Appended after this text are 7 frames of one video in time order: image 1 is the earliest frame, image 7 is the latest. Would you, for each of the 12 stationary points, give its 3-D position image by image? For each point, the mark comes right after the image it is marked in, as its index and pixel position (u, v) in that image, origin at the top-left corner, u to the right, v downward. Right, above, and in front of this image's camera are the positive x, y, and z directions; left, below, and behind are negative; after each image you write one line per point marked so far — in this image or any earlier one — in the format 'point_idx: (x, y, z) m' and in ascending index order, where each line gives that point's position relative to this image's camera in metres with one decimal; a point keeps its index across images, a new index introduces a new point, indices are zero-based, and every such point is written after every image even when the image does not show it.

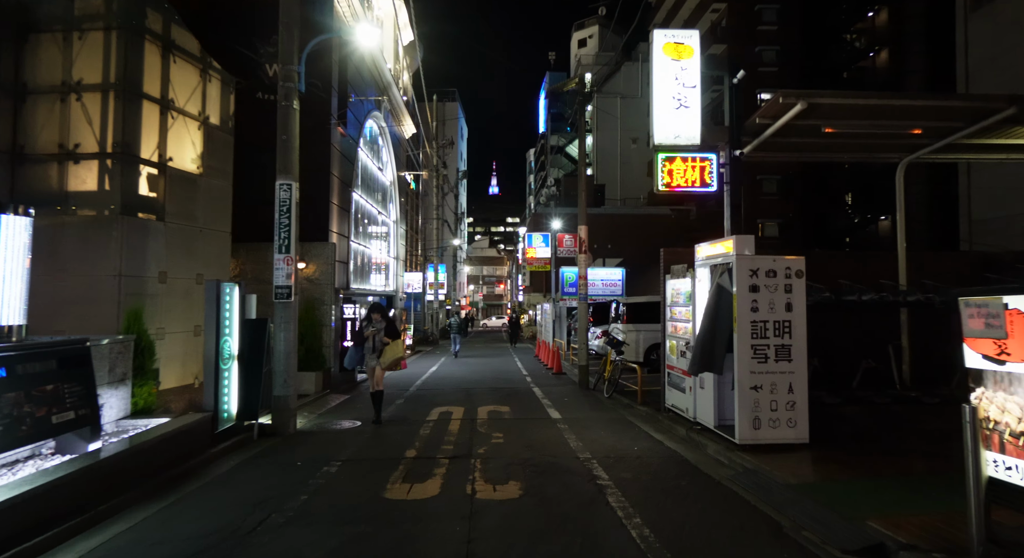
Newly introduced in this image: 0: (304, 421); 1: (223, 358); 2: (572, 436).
0: (-3.6, -2.5, +11.0) m
1: (-4.1, -1.1, +9.0) m
2: (+0.9, -2.4, +9.6) m
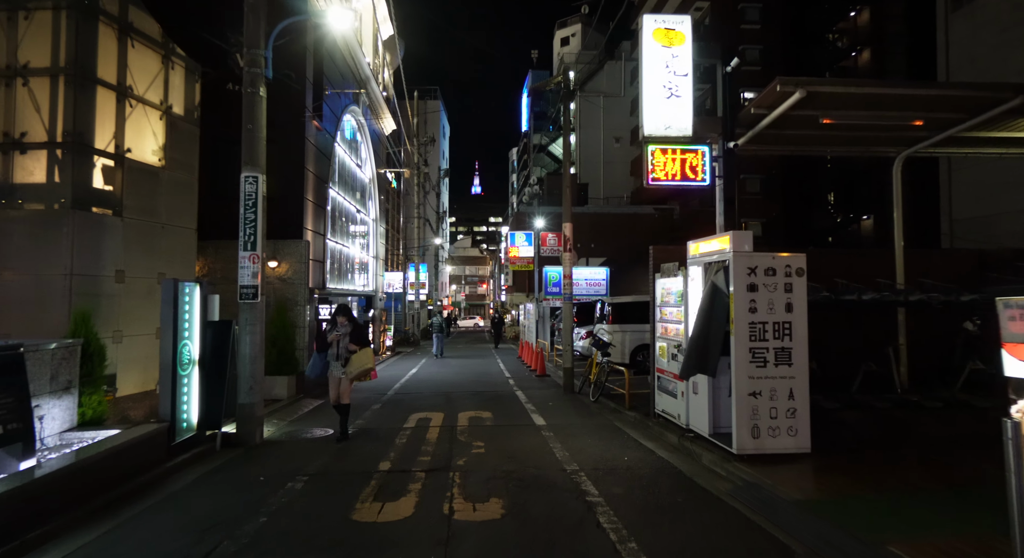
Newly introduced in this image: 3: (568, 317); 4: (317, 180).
0: (-3.9, -2.5, +10.3) m
1: (-4.4, -1.1, +8.3) m
2: (+0.6, -2.4, +9.0) m
3: (+1.3, -1.0, +15.4) m
4: (-5.6, +2.9, +18.1) m
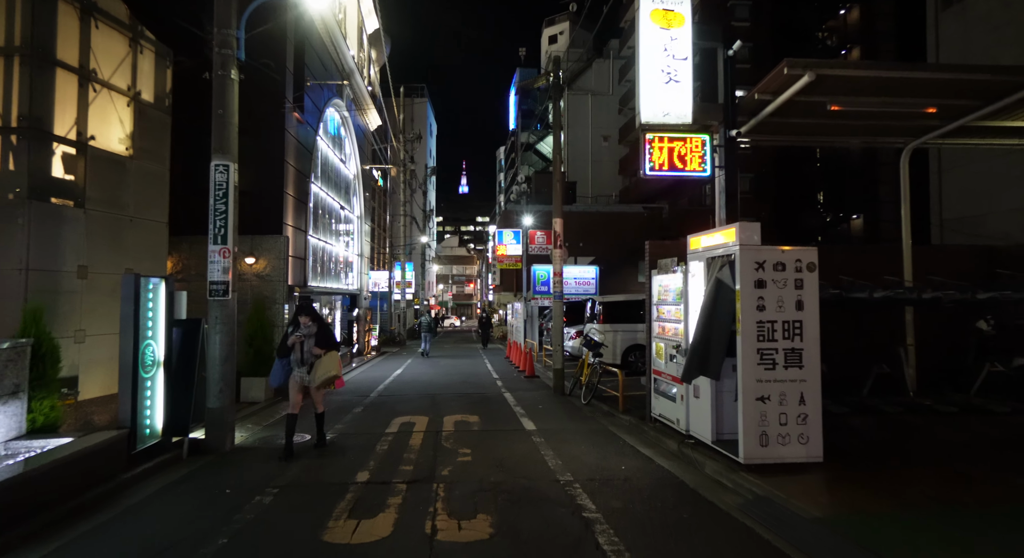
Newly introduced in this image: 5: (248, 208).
0: (-4.1, -2.4, +9.7) m
1: (-4.5, -1.1, +7.7) m
2: (+0.5, -2.3, +8.5) m
3: (+1.1, -0.9, +14.8) m
4: (-5.9, +2.9, +17.4) m
5: (-6.5, +1.7, +15.5) m
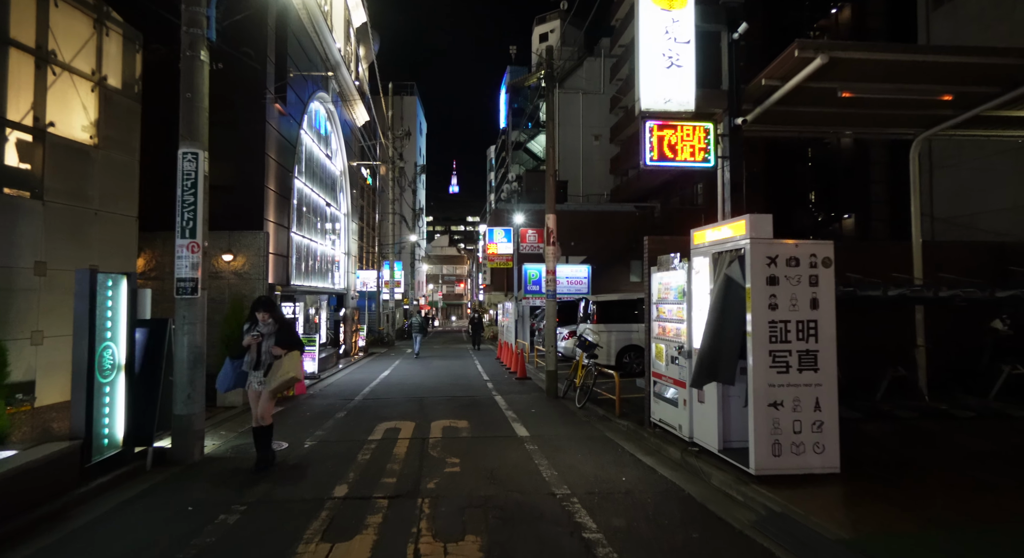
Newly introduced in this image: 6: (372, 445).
0: (-4.2, -2.4, +9.0) m
1: (-4.6, -1.0, +7.0) m
2: (+0.4, -2.3, +7.9) m
3: (+0.9, -0.9, +14.3) m
4: (-6.1, +3.0, +16.8) m
5: (-6.7, +1.8, +14.8) m
6: (-2.0, -2.4, +9.0) m
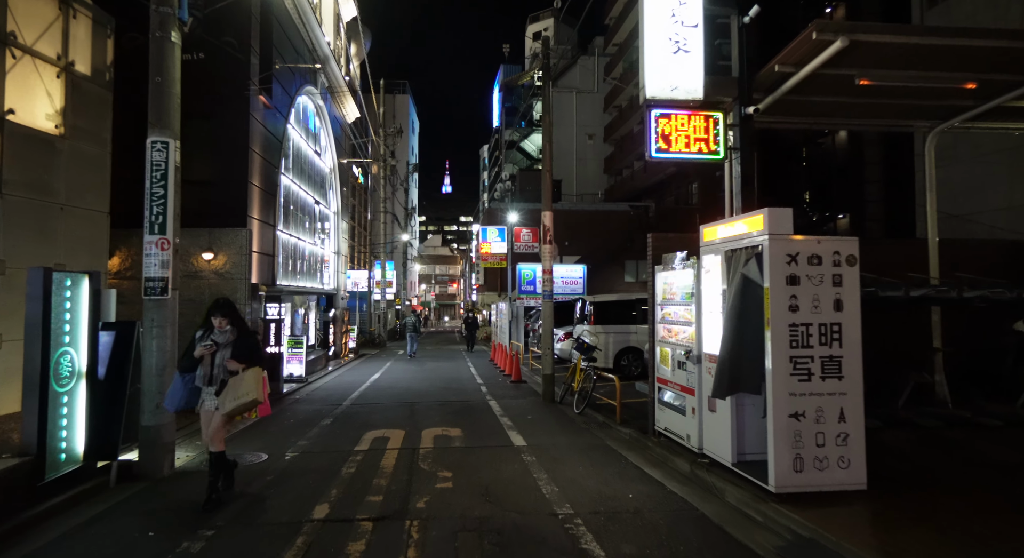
0: (-4.3, -2.3, +8.4) m
1: (-4.6, -1.0, +6.4) m
2: (+0.4, -2.3, +7.3) m
3: (+0.8, -0.9, +13.7) m
4: (-6.3, +3.0, +16.1) m
5: (-6.8, +1.8, +14.2) m
6: (-2.0, -2.3, +8.4) m
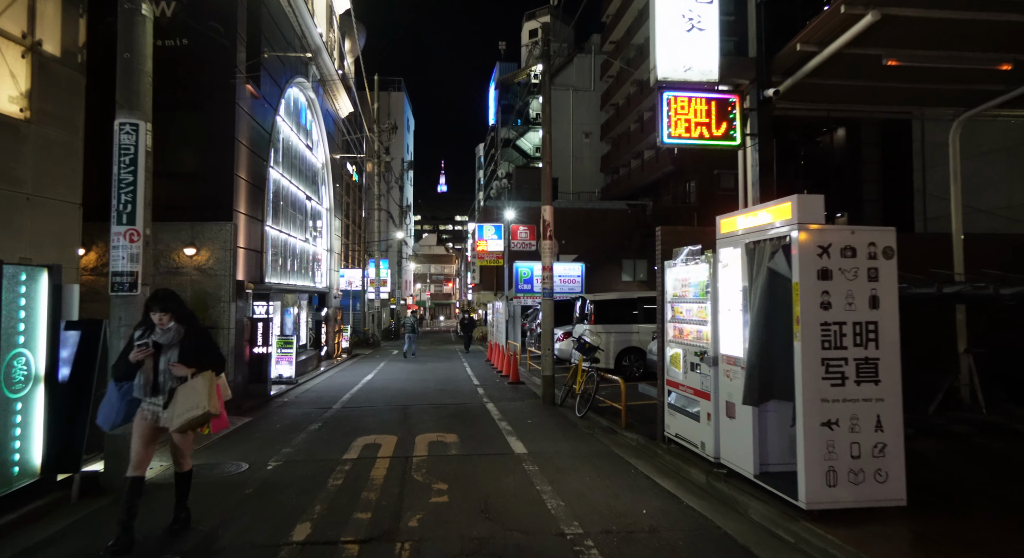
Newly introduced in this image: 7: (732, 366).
0: (-4.3, -2.3, +7.8) m
1: (-4.6, -1.0, +5.8) m
2: (+0.4, -2.2, +6.7) m
3: (+0.7, -0.8, +13.1) m
4: (-6.3, +3.0, +15.5) m
5: (-6.8, +1.8, +13.5) m
6: (-2.0, -2.3, +7.8) m
7: (+2.2, -0.9, +6.4) m
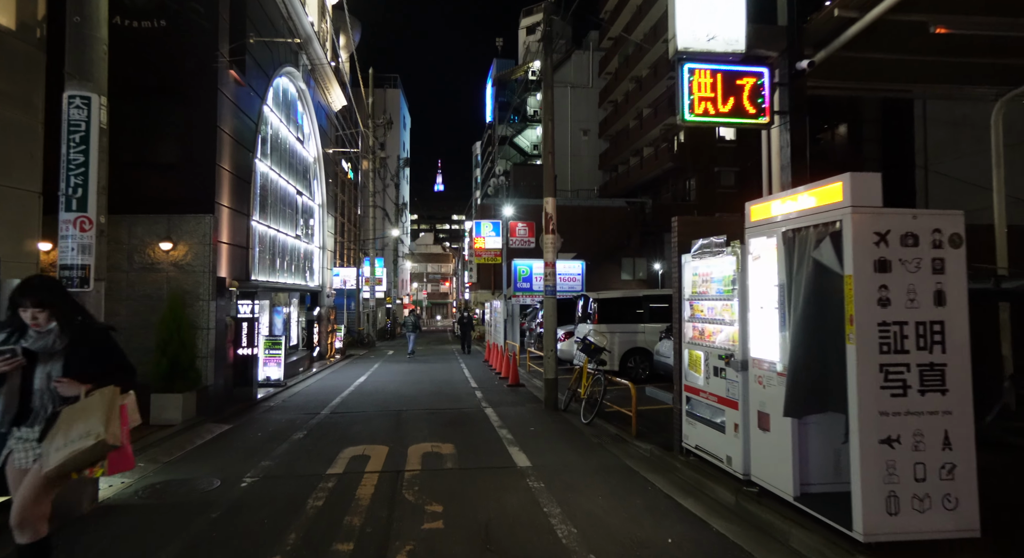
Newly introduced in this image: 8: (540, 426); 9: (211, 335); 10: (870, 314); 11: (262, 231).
0: (-4.2, -2.2, +7.0) m
1: (-4.6, -0.9, +5.0) m
2: (+0.4, -2.2, +6.0) m
3: (+0.7, -0.7, +12.3) m
4: (-6.4, +3.1, +14.7) m
5: (-6.8, +1.9, +12.7) m
6: (-2.0, -2.2, +7.0) m
7: (+2.2, -0.8, +5.6) m
8: (+0.5, -2.4, +10.5) m
9: (-5.6, -1.1, +11.8) m
10: (+2.6, -0.2, +4.6) m
11: (-7.0, +1.4, +17.8) m
